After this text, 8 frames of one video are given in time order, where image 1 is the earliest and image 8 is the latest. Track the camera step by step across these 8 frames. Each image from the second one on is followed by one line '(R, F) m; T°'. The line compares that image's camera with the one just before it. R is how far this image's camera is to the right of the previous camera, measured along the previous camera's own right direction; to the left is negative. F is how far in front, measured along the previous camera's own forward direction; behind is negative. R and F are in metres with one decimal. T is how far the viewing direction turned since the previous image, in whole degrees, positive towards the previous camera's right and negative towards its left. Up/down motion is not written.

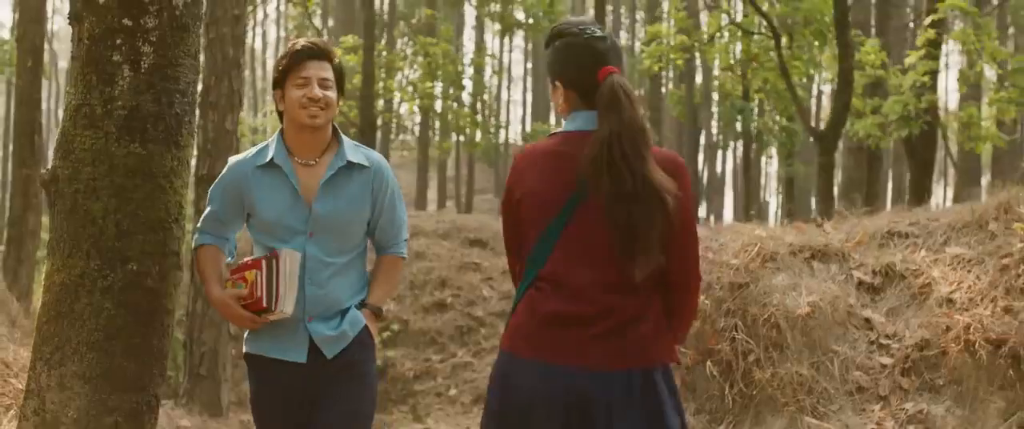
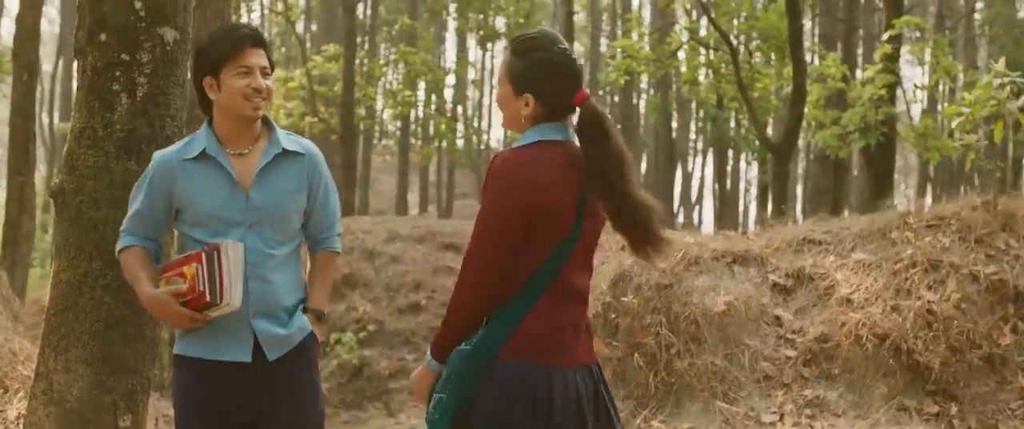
(+0.2, -0.6) m; +1°
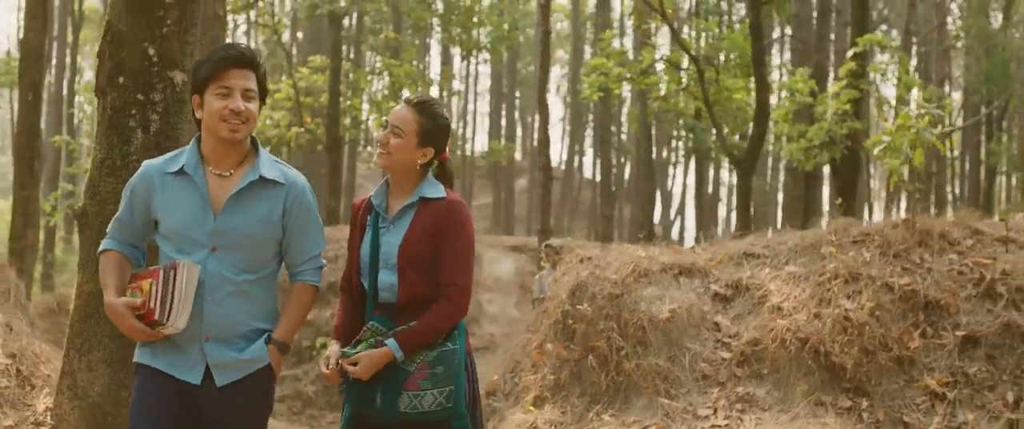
(+0.1, -0.7) m; +1°
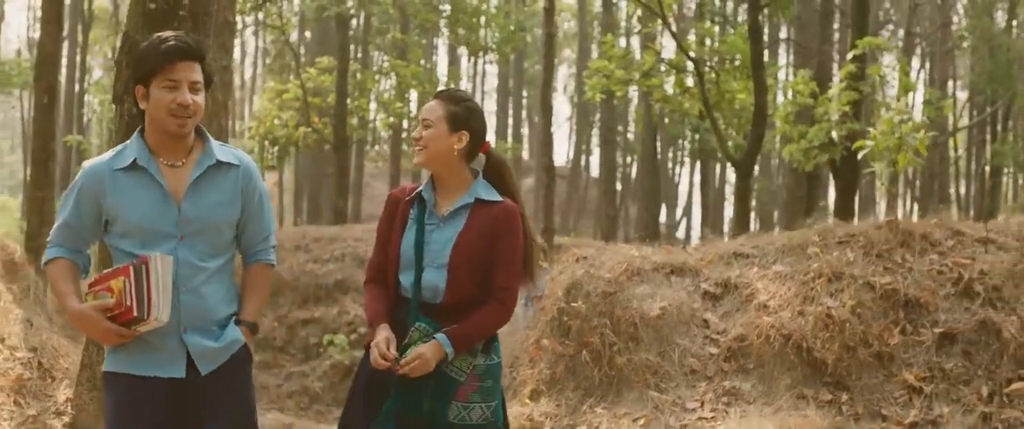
(+0.1, -0.3) m; 0°
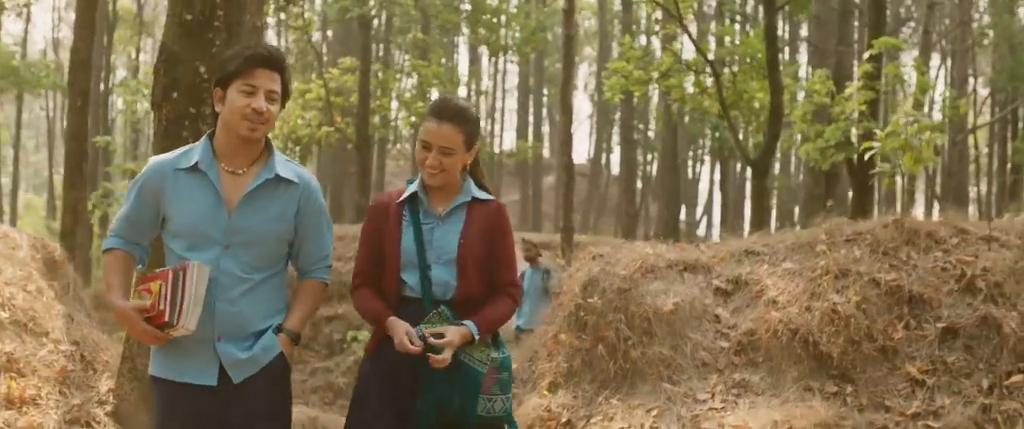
(0.0, -0.3) m; -1°
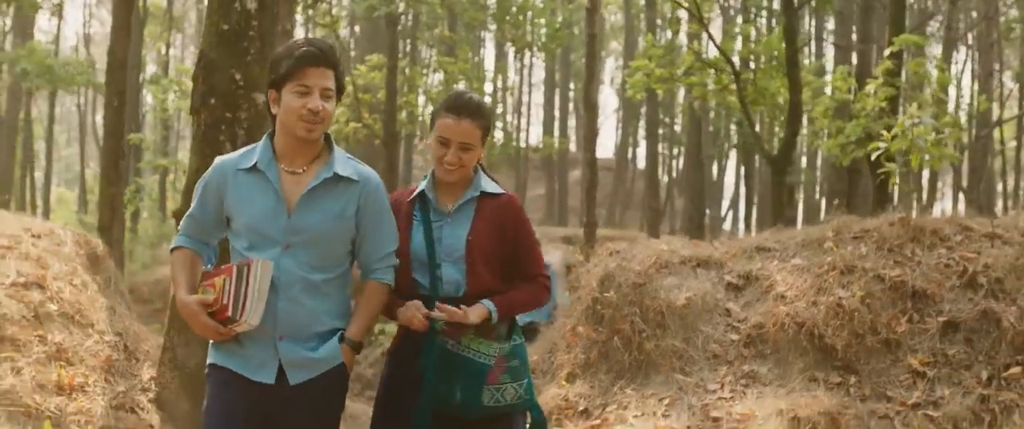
(0.0, -0.4) m; -2°
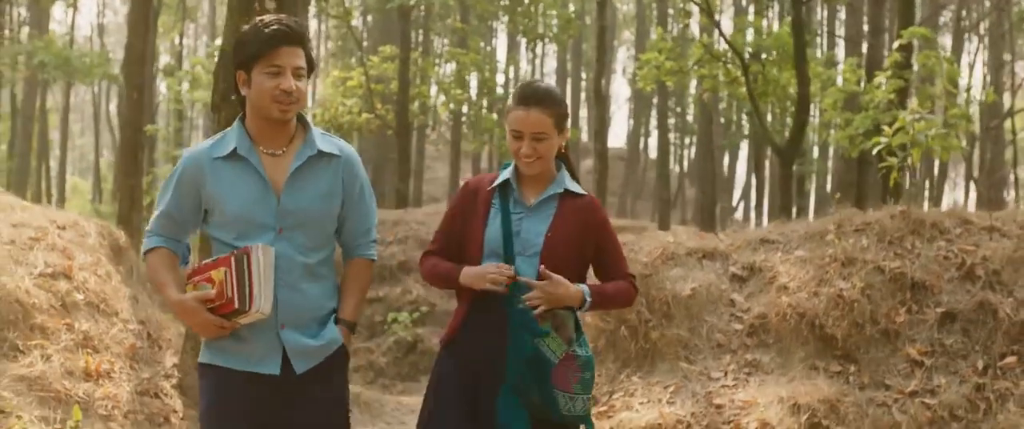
(0.0, -0.2) m; -1°
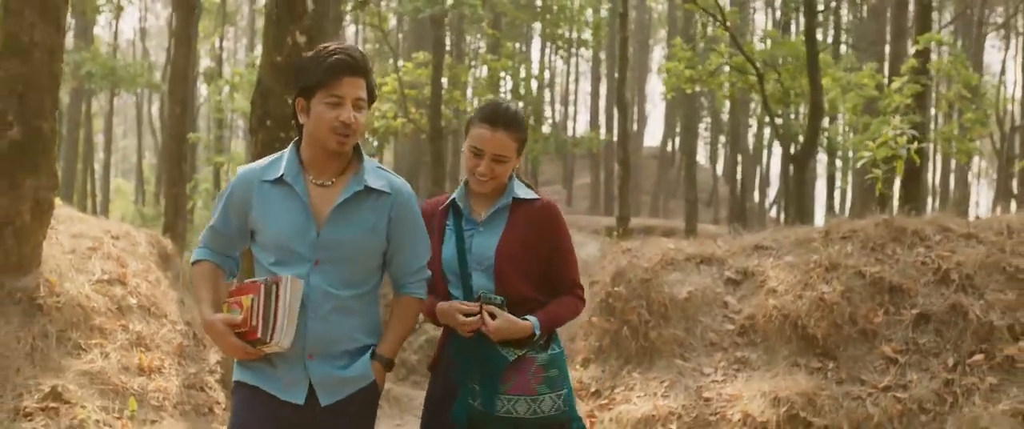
(+0.2, -0.7) m; -2°
